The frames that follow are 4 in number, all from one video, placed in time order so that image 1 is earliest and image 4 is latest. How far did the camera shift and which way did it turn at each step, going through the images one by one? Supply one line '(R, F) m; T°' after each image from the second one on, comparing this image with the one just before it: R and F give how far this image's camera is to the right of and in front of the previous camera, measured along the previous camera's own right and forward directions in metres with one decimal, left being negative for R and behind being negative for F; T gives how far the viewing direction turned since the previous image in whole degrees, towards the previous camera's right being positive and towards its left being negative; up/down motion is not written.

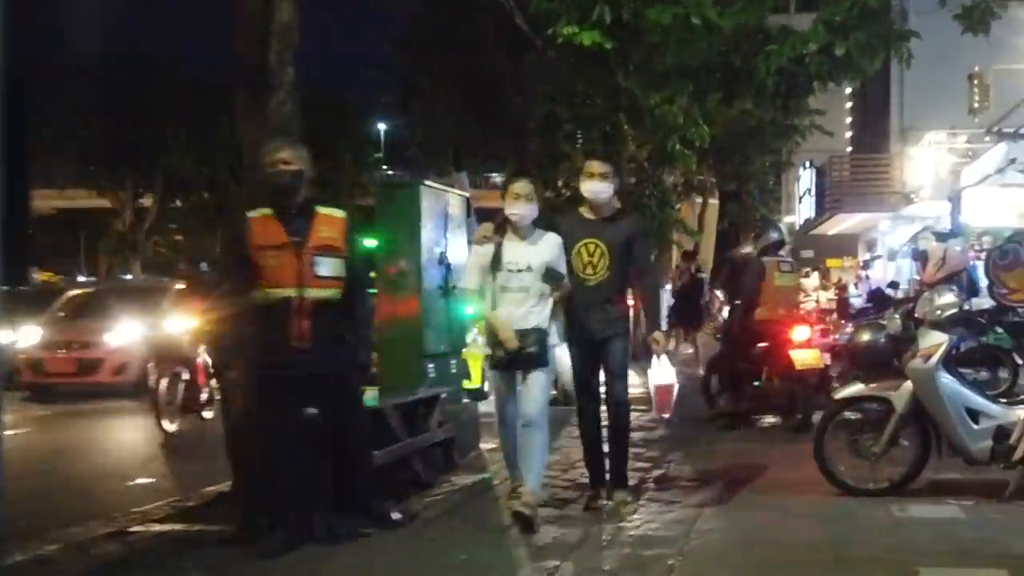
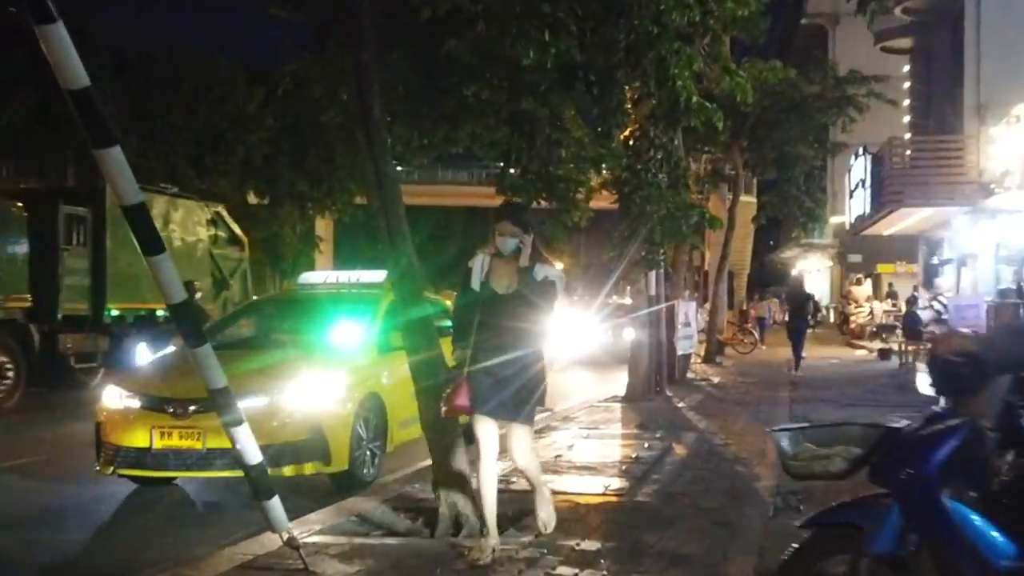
(+1.1, +6.0) m; -2°
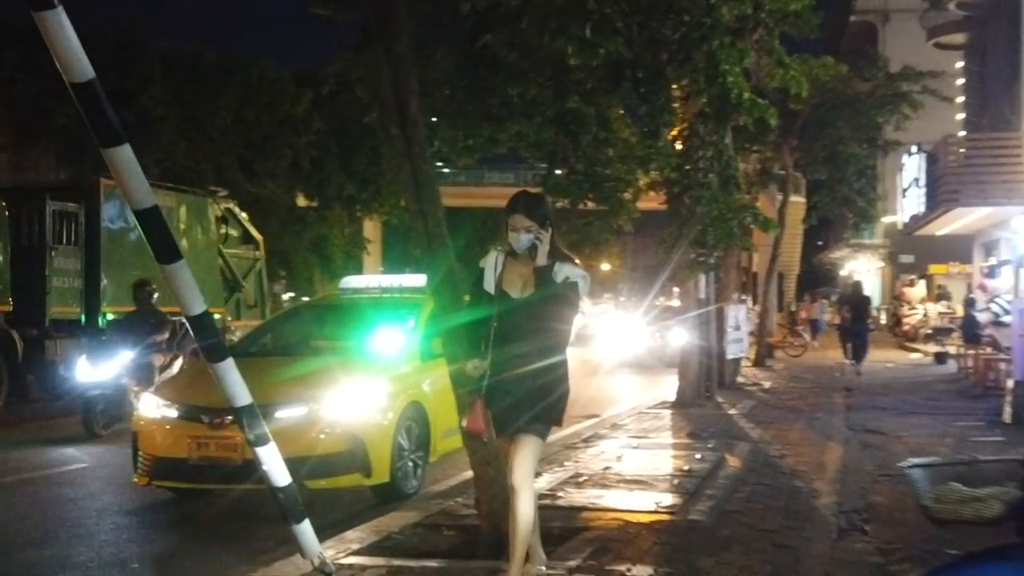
(0.0, +0.4) m; -2°
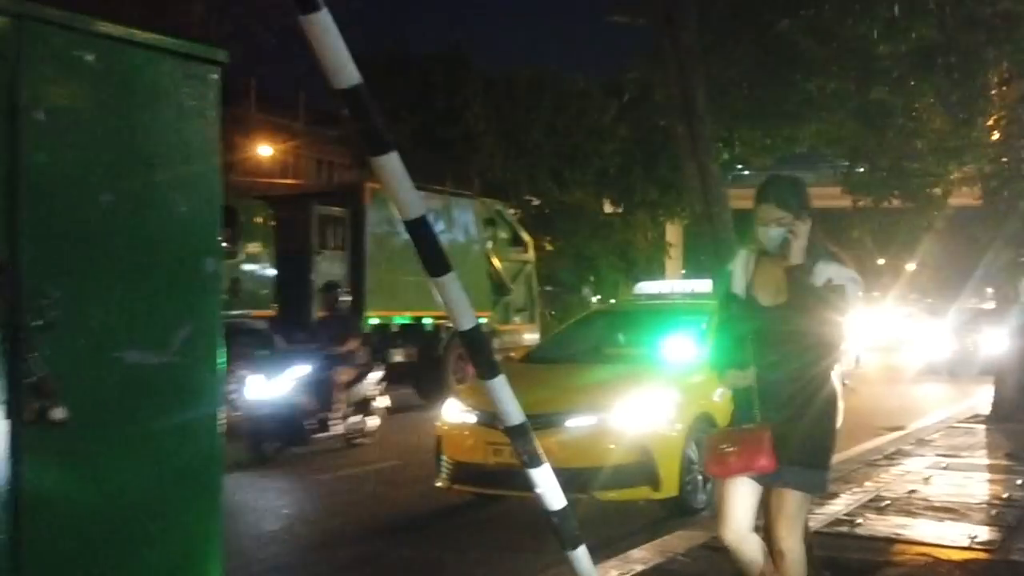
(0.0, +0.4) m; -13°
